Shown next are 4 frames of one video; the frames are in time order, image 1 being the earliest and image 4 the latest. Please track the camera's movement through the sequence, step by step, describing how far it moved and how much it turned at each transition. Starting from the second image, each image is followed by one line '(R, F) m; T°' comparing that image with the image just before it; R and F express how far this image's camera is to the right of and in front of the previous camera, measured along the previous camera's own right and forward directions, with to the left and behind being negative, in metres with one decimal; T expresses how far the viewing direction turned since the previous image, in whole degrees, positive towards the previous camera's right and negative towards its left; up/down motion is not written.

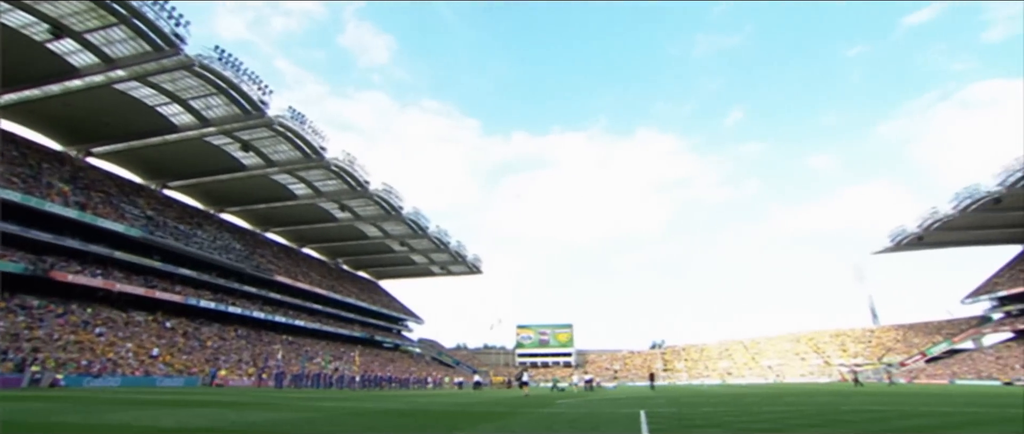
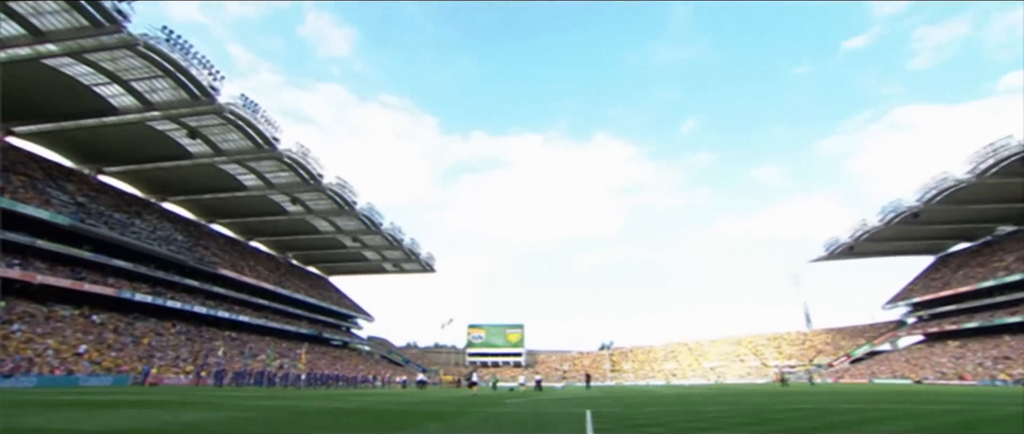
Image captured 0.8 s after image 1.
(+0.3, -0.1) m; +5°
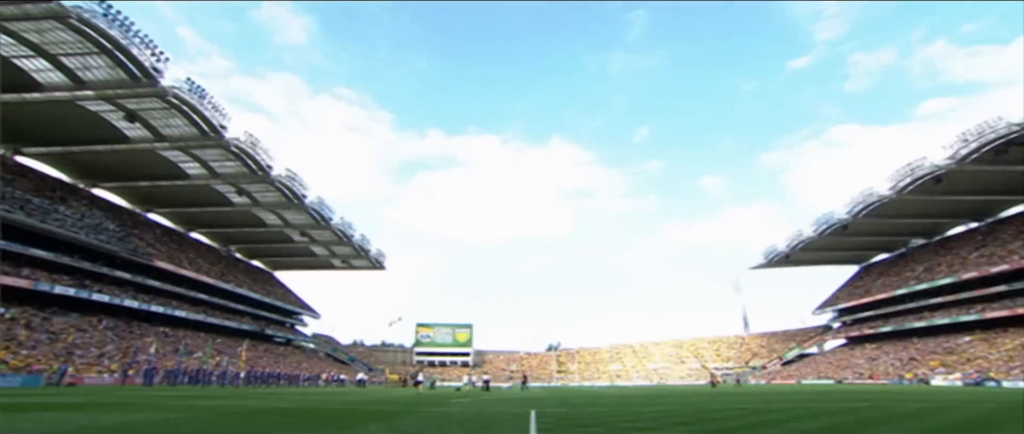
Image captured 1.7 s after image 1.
(+0.2, 0.0) m; +5°
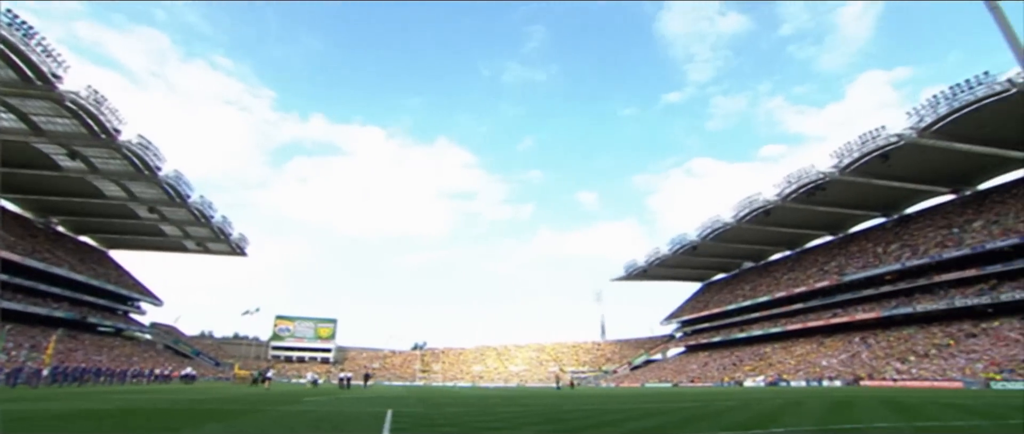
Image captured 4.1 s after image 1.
(+0.3, +0.1) m; +13°
